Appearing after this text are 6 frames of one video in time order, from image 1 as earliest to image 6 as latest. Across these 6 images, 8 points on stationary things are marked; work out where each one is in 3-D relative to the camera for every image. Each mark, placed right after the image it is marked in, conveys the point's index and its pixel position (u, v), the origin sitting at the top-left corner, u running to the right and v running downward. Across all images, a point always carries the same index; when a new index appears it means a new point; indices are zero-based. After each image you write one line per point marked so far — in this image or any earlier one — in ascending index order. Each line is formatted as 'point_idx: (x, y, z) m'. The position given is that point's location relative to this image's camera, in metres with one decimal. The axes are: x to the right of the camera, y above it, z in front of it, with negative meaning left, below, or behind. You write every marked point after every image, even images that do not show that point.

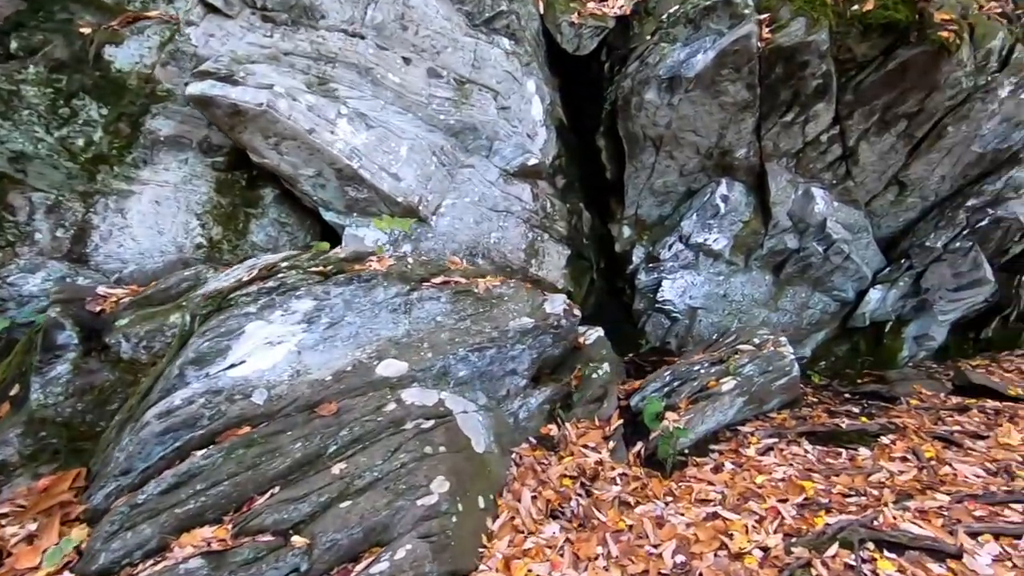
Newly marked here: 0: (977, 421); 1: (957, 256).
0: (+7.0, -2.0, +8.1) m
1: (+8.7, +0.6, +10.5) m
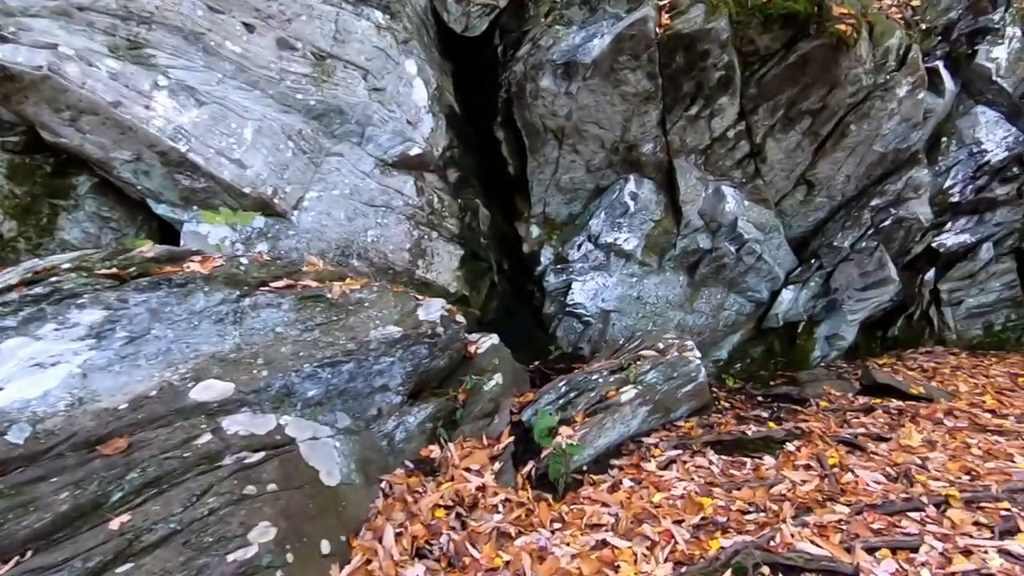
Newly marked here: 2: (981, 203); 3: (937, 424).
0: (+5.5, -2.0, +8.0) m
1: (+6.9, +0.6, +10.5) m
2: (+10.0, +1.8, +11.5) m
3: (+6.3, -2.0, +8.0) m
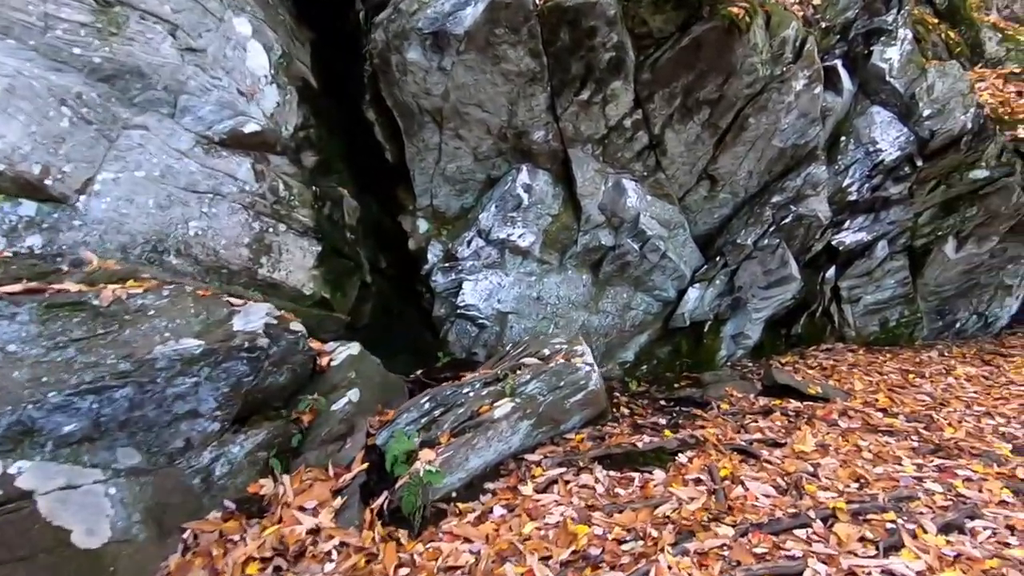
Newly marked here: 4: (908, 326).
0: (+3.8, -2.0, +7.7) m
1: (+4.9, +0.7, +10.4) m
2: (+7.9, +1.9, +11.6) m
3: (+4.6, -2.0, +7.8) m
4: (+9.4, -0.9, +12.8) m
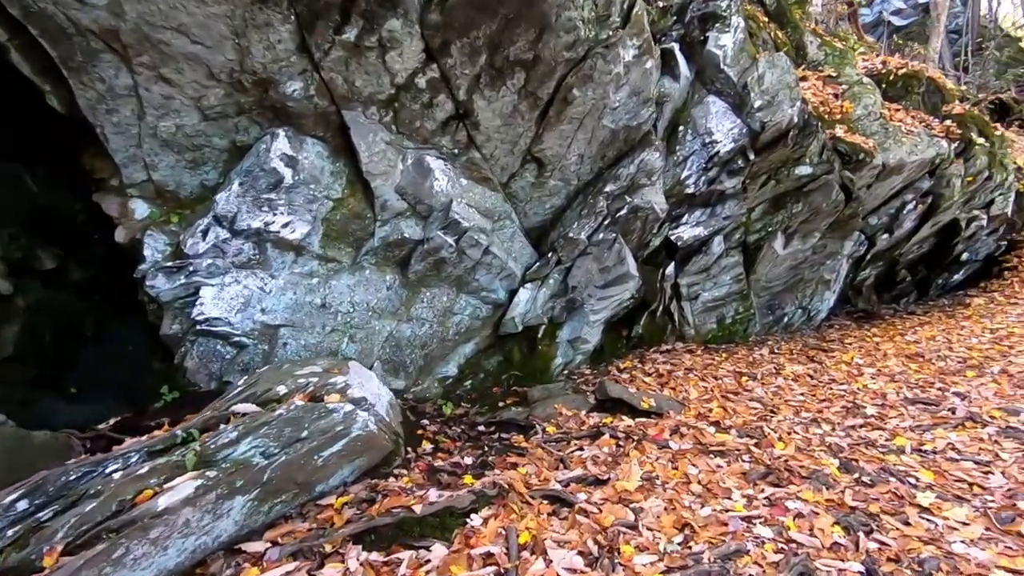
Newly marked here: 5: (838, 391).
0: (+1.1, -2.0, +6.5) m
1: (+1.5, +0.7, +9.3) m
2: (+4.1, +2.0, +11.2) m
3: (+1.9, -2.0, +6.7) m
4: (+5.4, -0.8, +12.7) m
5: (+5.4, -1.7, +8.9) m
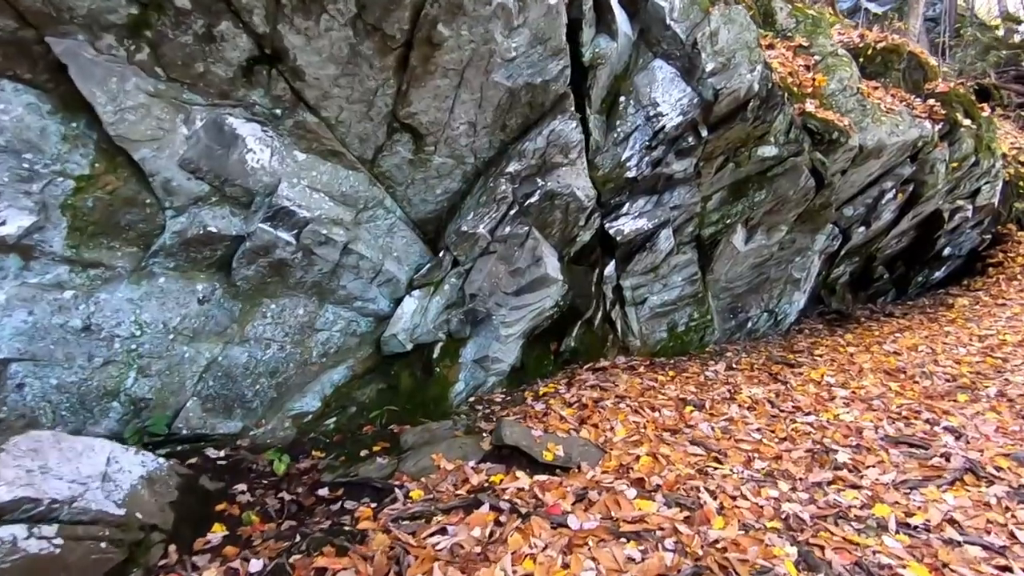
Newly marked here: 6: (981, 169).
0: (-0.4, -2.2, +4.5) m
1: (0.0, +0.6, +7.3) m
2: (+2.5, +1.9, +9.3) m
3: (+0.4, -2.2, +4.8) m
4: (+3.7, -0.9, +10.8) m
5: (+3.8, -1.8, +7.1) m
6: (+12.4, +3.1, +14.1) m
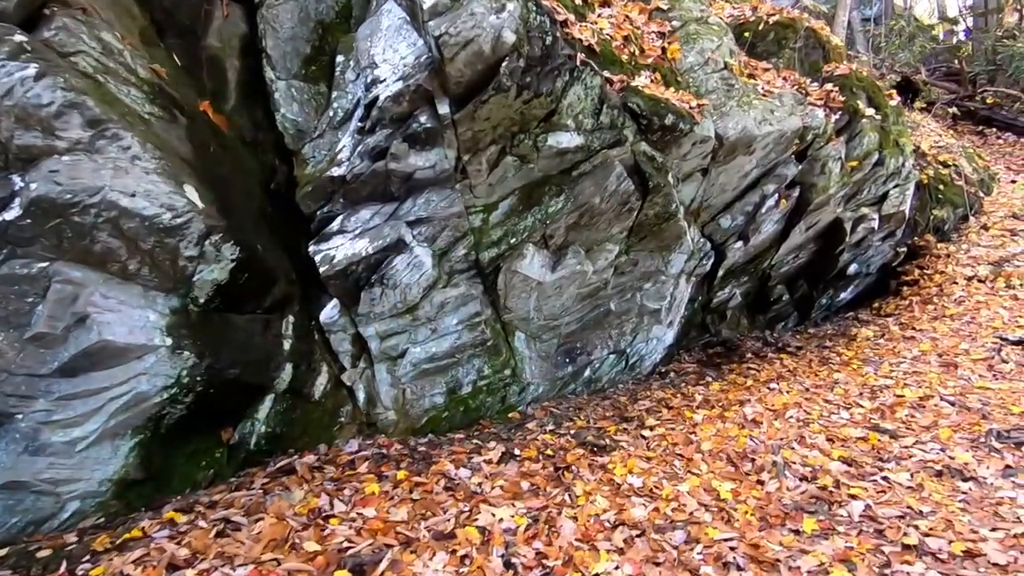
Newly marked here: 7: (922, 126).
0: (-4.1, -2.8, +1.2) m
1: (-3.9, -0.1, +4.1) m
2: (-1.5, +1.3, +6.1) m
3: (-3.3, -2.8, +1.6) m
4: (-0.3, -1.5, +7.8) m
5: (0.0, -2.4, +4.1) m
6: (+8.1, +2.5, +11.6) m
7: (+13.4, +5.3, +17.5) m
